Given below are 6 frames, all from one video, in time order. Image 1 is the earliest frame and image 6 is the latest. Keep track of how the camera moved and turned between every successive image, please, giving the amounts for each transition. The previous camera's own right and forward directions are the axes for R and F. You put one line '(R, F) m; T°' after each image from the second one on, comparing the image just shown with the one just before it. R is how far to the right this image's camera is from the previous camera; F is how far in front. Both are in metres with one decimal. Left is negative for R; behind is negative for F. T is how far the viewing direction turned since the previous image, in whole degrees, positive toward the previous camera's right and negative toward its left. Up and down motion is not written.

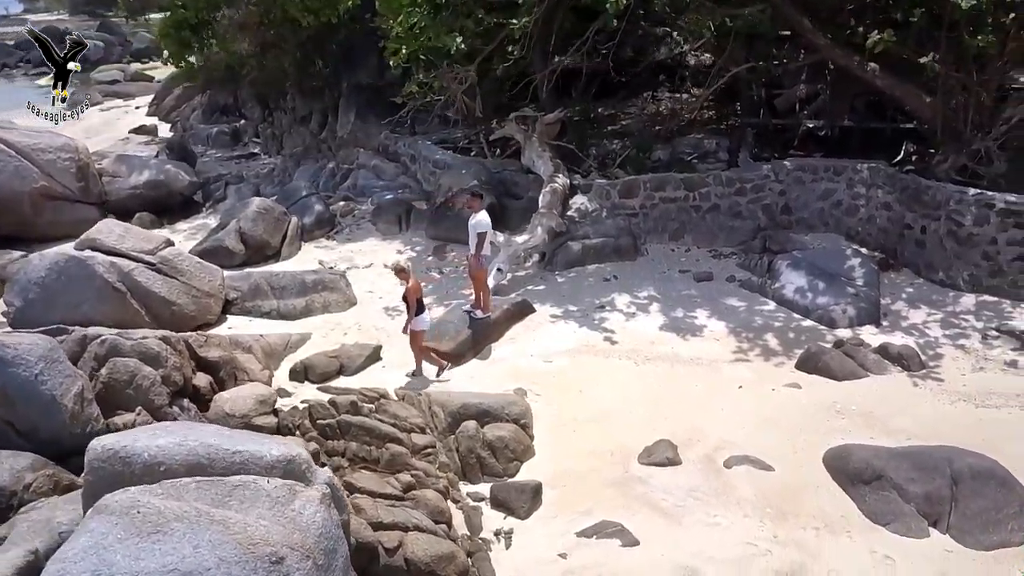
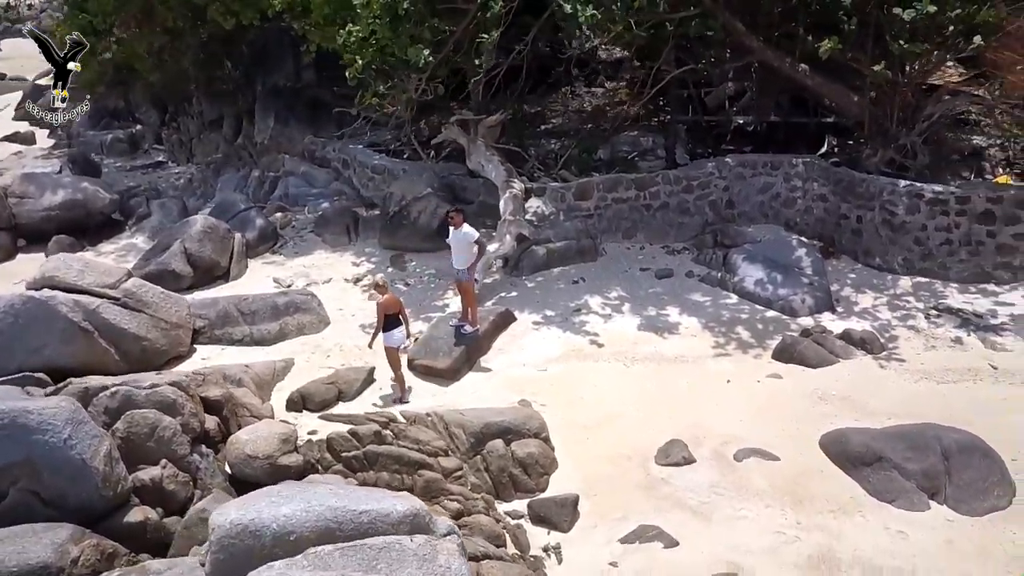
(-1.4, 0.0) m; +9°
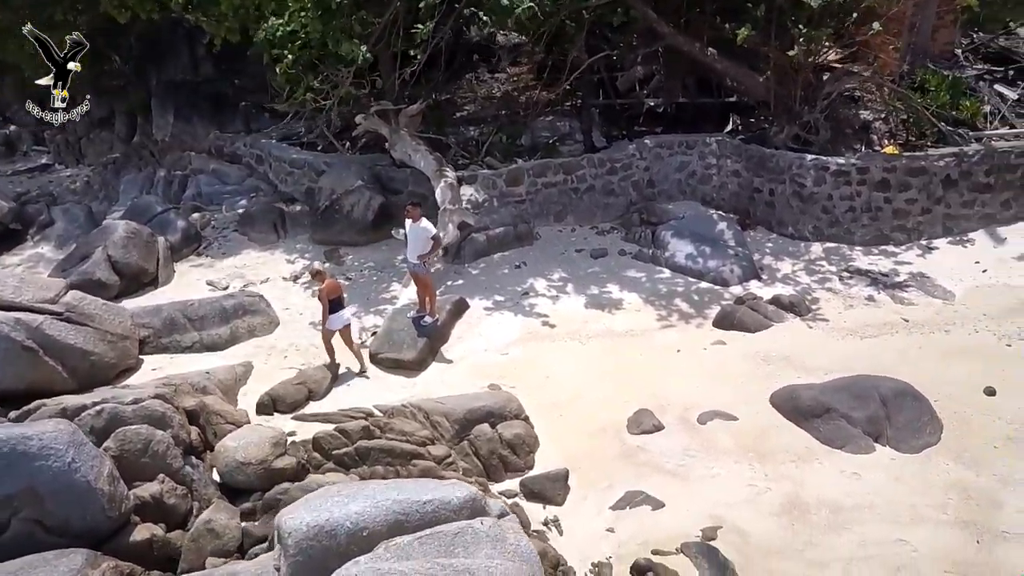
(-1.0, -0.2) m; +9°
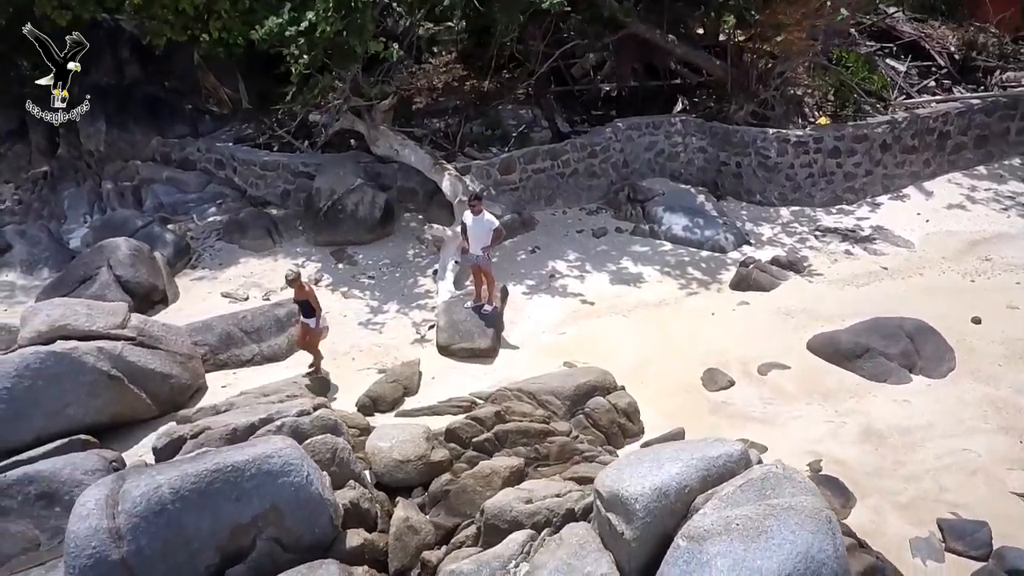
(-2.8, -0.2) m; +12°
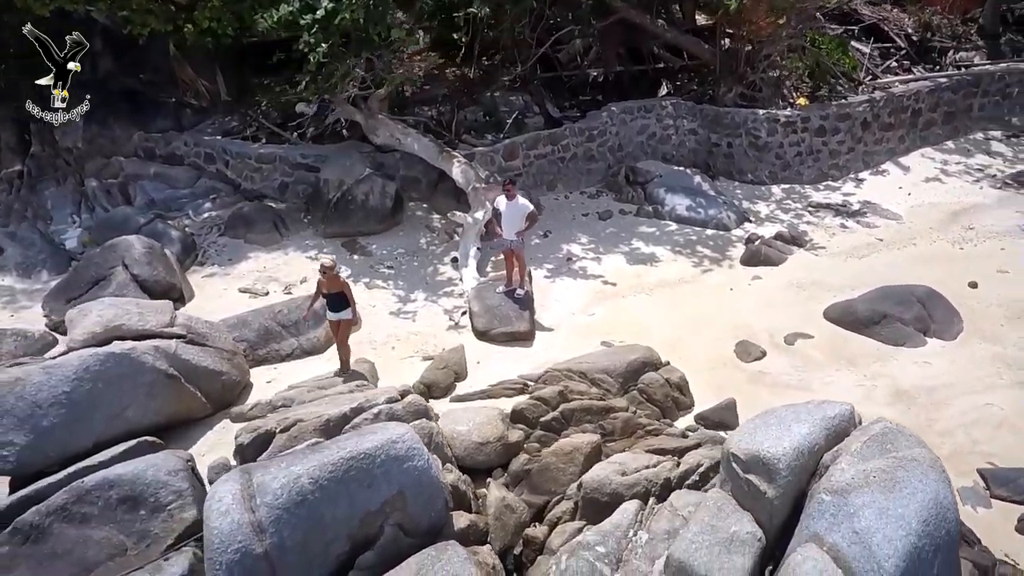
(-1.3, -0.1) m; +5°
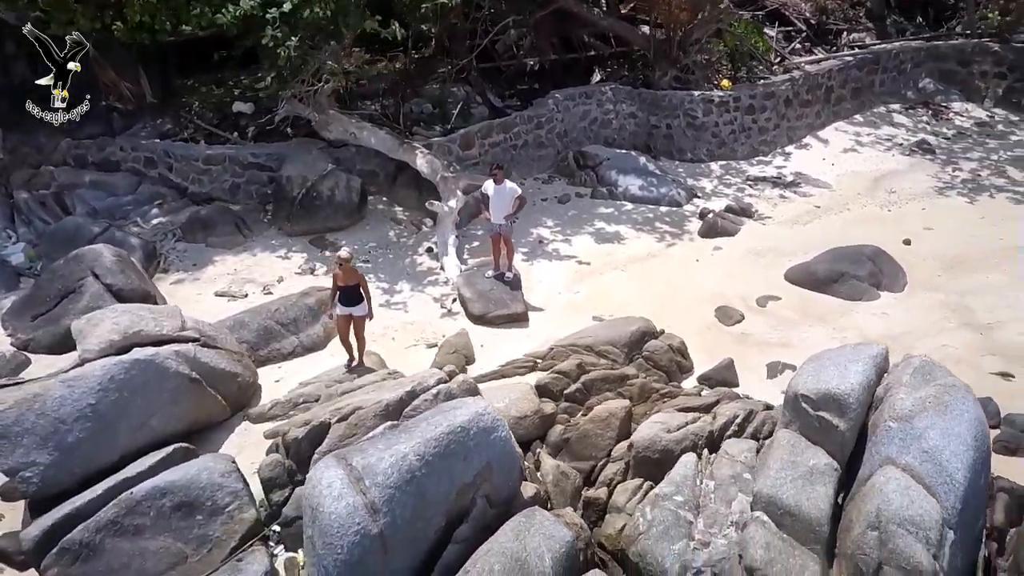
(-1.4, -0.1) m; +8°
